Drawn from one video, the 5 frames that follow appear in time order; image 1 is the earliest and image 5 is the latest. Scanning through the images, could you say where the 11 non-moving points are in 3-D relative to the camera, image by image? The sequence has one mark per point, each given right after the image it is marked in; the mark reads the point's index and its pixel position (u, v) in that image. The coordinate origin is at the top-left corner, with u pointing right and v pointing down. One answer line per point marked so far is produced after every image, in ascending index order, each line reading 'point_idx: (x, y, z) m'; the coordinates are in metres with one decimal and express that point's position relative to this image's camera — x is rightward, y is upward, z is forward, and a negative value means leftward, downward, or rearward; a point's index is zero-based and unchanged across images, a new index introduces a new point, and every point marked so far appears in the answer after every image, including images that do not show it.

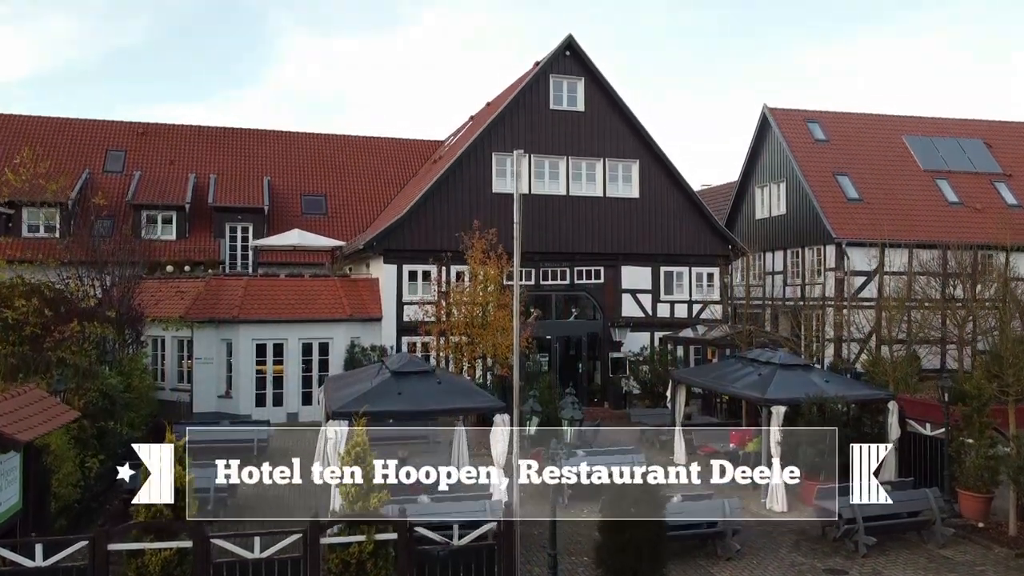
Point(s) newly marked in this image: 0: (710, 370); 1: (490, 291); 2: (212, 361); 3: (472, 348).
0: (+3.8, -1.6, +15.7) m
1: (-0.5, -0.1, +18.1) m
2: (-7.1, -1.7, +19.3) m
3: (-0.9, -1.4, +17.8) m
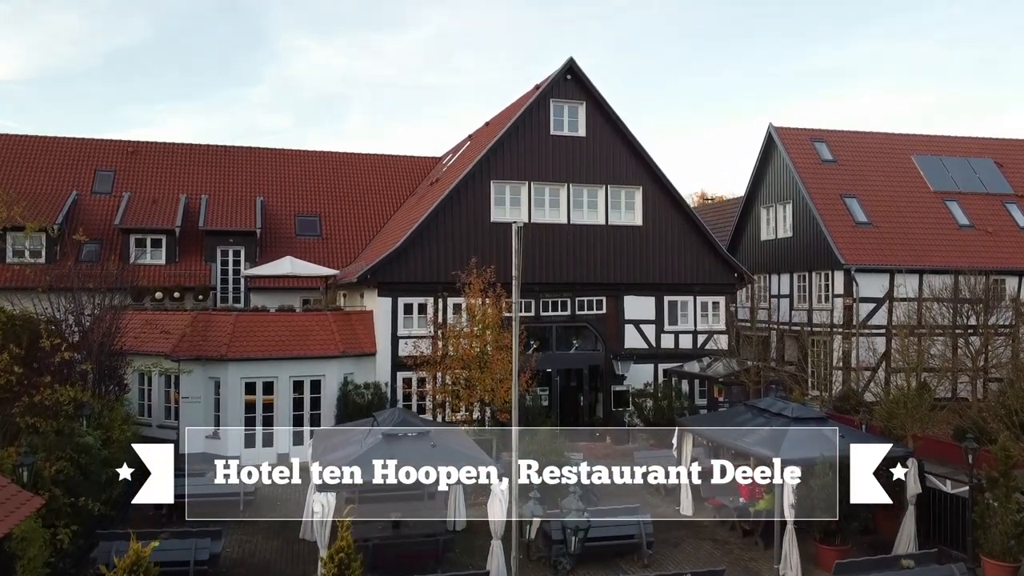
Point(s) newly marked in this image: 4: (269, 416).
0: (+3.8, -2.4, +15.0) m
1: (-0.5, -0.9, +17.4) m
2: (-7.2, -2.5, +18.6) m
3: (-0.9, -2.3, +17.1) m
4: (-5.6, -2.9, +18.7) m
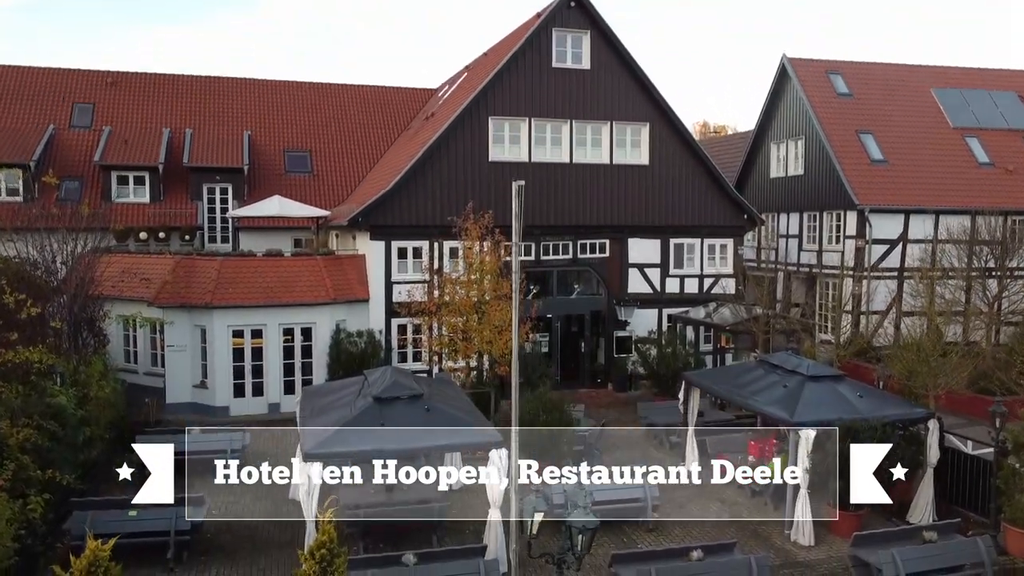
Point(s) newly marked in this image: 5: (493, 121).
0: (+3.8, -1.5, +14.3) m
1: (-0.5, +0.2, +16.5) m
2: (-7.2, -1.3, +17.8) m
3: (-0.9, -1.2, +16.4) m
4: (-5.6, -1.7, +18.0) m
5: (-0.5, +4.0, +19.7) m
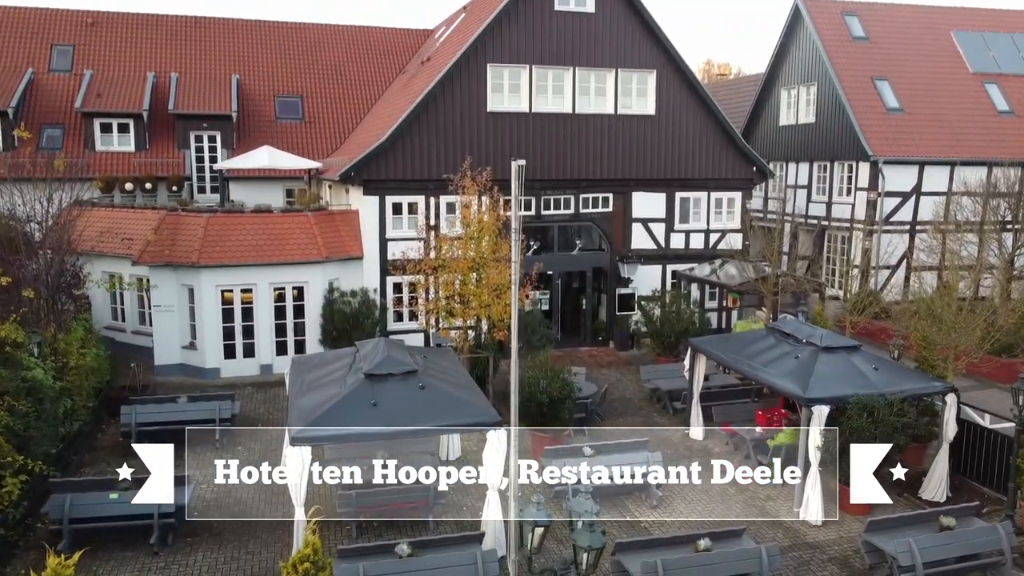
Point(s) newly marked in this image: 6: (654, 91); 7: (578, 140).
0: (+3.8, -0.9, +13.7) m
1: (-0.5, +0.9, +15.8) m
2: (-7.2, -0.4, +17.2) m
3: (-0.9, -0.4, +15.7) m
4: (-5.6, -0.8, +17.4) m
5: (-0.5, +5.1, +18.7) m
6: (+3.4, +4.8, +19.7) m
7: (+1.6, +3.6, +19.5) m
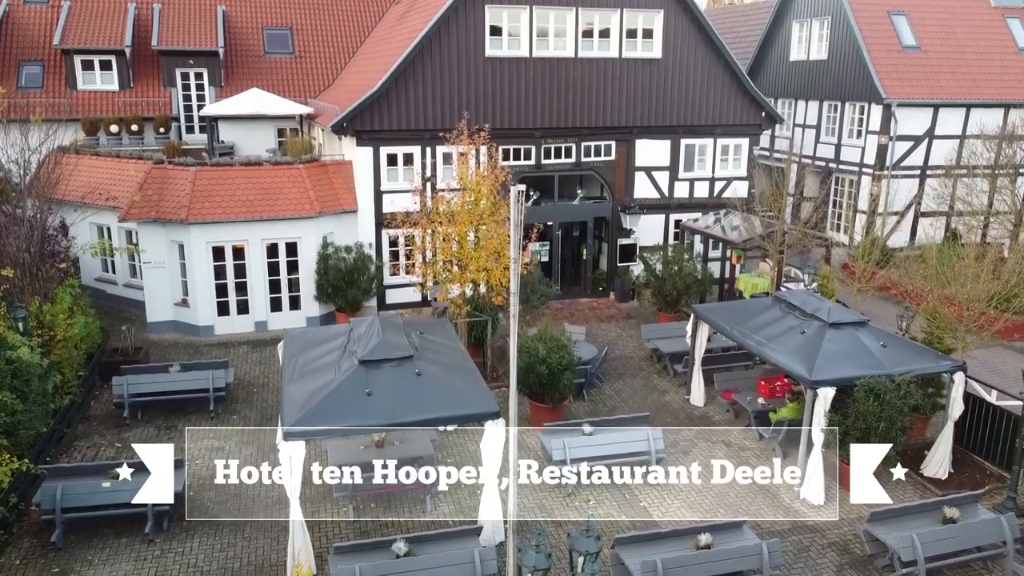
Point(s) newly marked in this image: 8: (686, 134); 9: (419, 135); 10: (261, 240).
0: (+3.8, -0.4, +13.3) m
1: (-0.5, +1.7, +15.2) m
2: (-7.2, +0.5, +16.8) m
3: (-1.0, +0.3, +15.3) m
4: (-5.7, +0.1, +17.0) m
5: (-0.5, +6.1, +17.7) m
6: (+3.4, +5.9, +18.7) m
7: (+1.6, +4.7, +18.6) m
8: (+4.2, +3.7, +19.7) m
9: (-2.1, +3.4, +17.8) m
10: (-5.2, +1.0, +16.9) m
